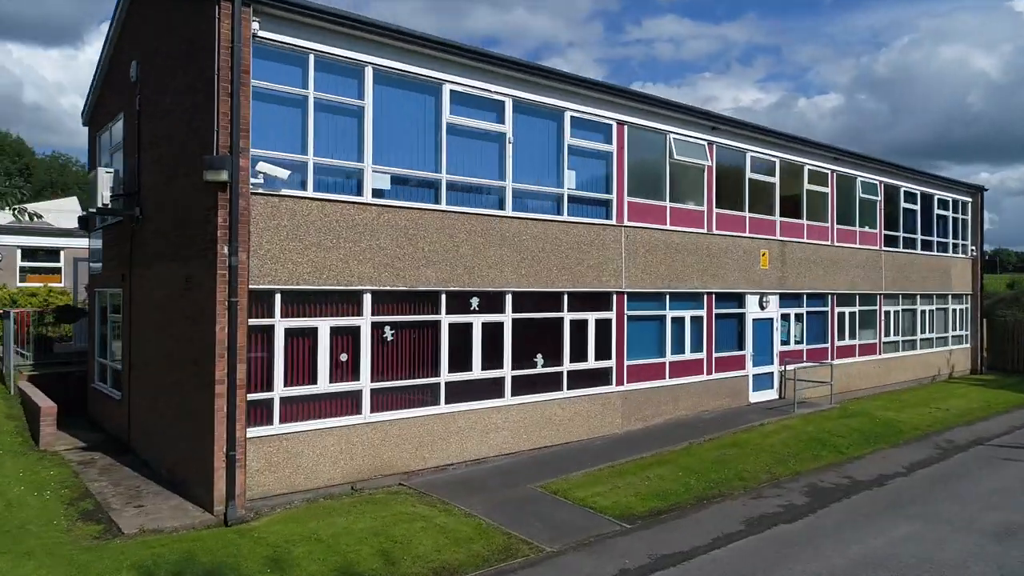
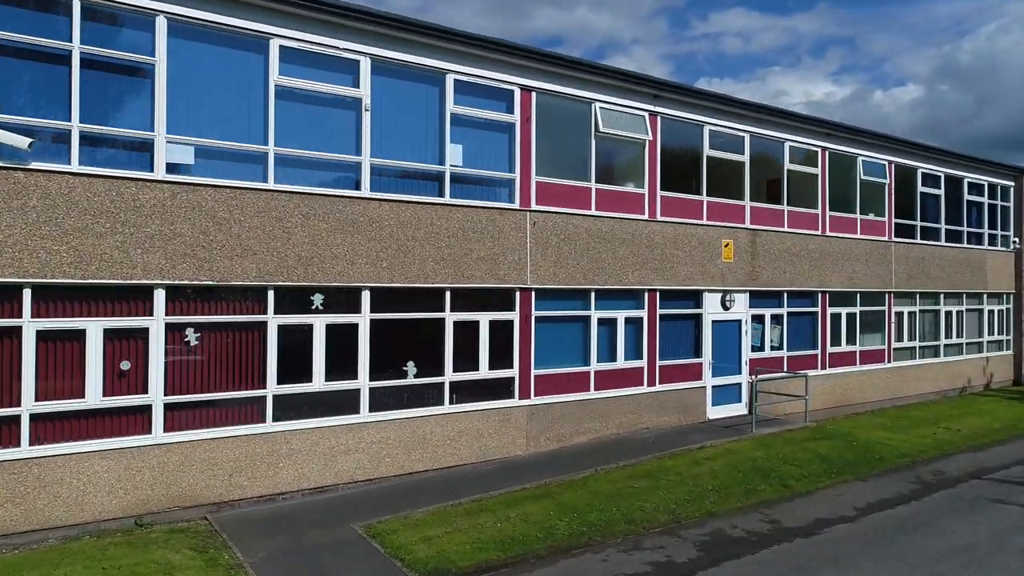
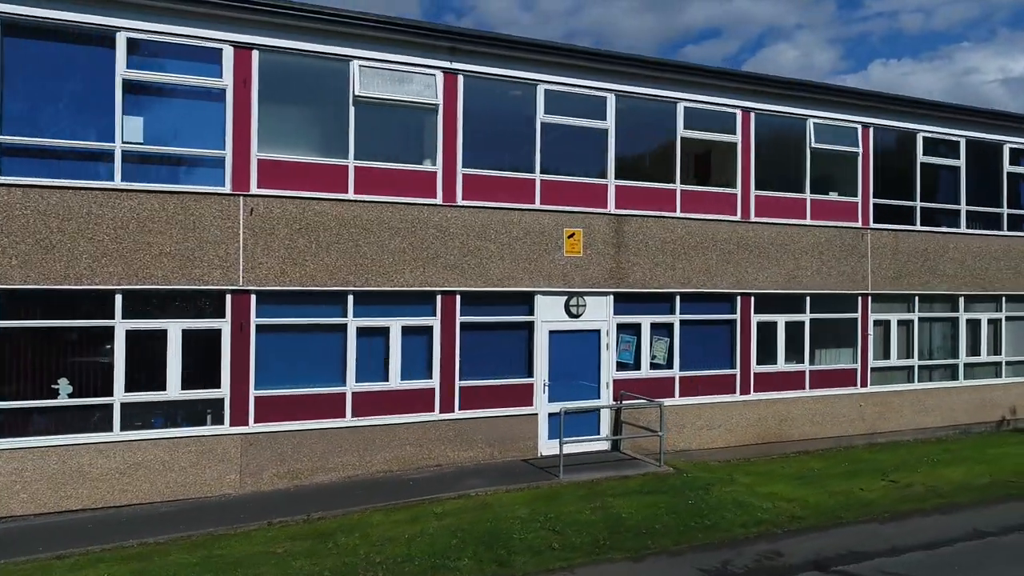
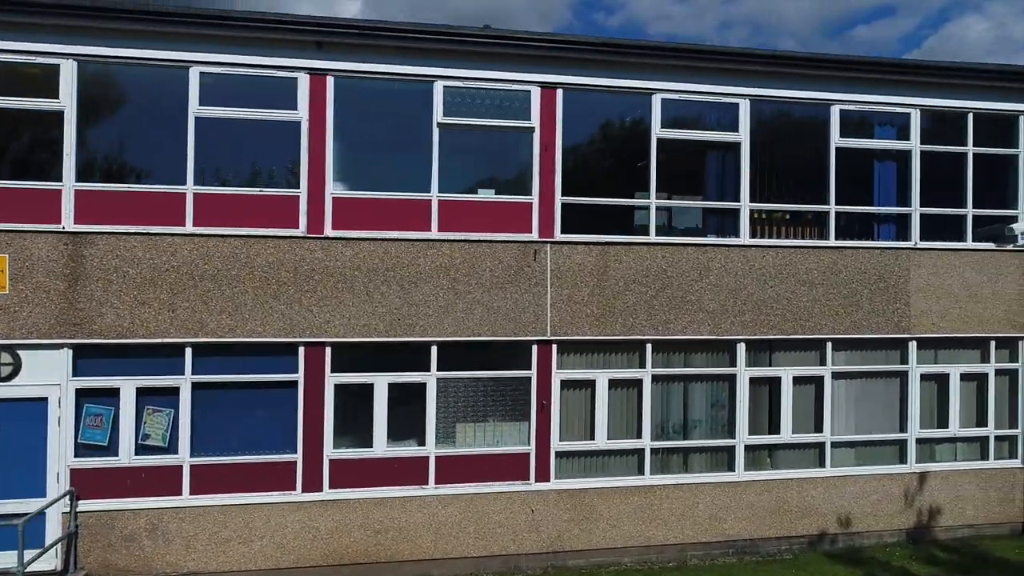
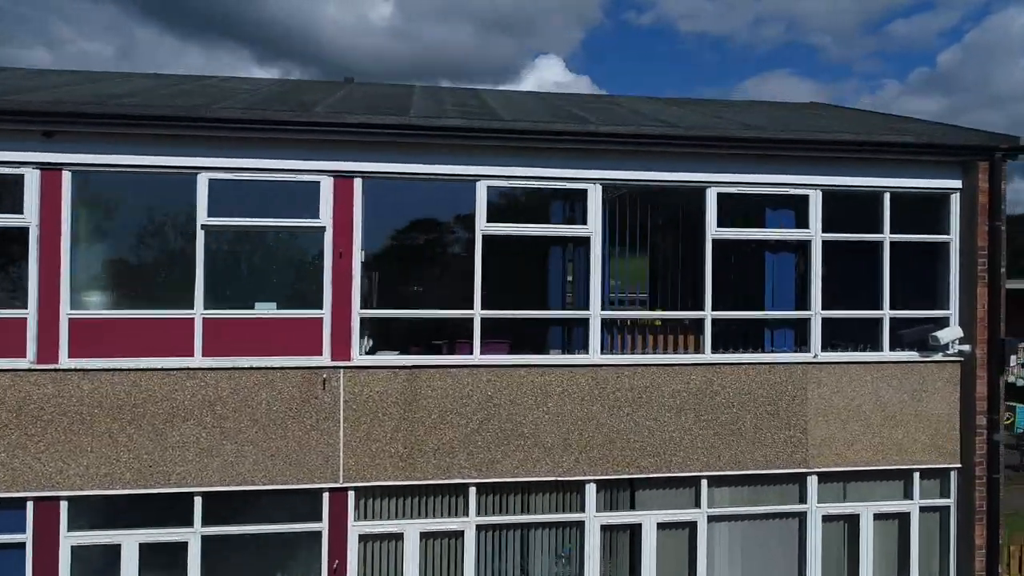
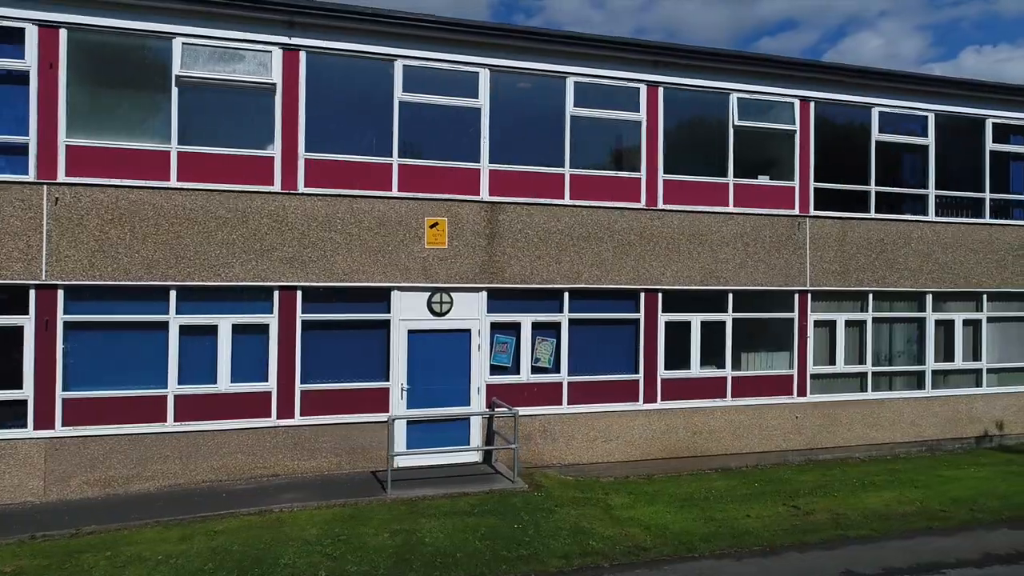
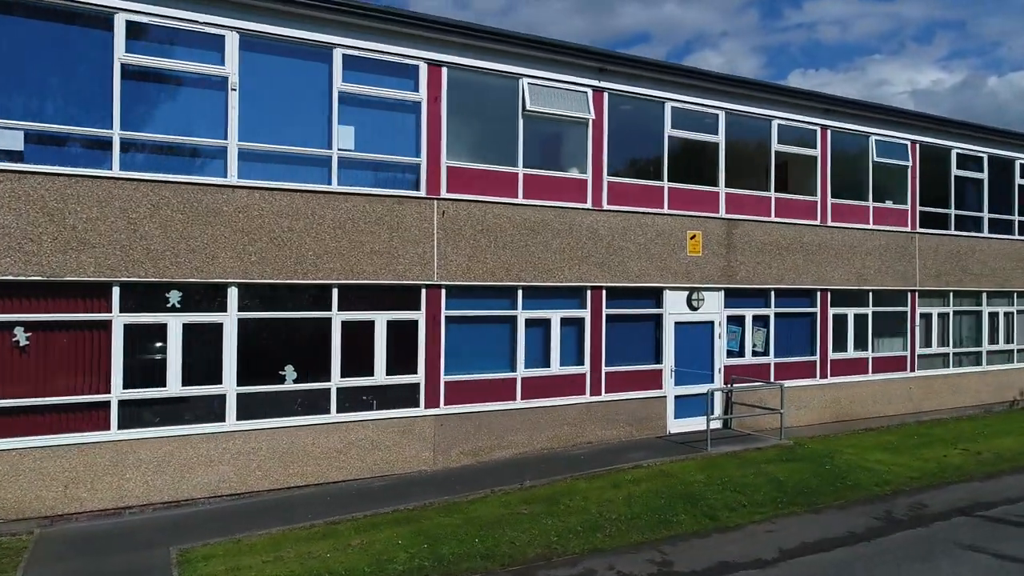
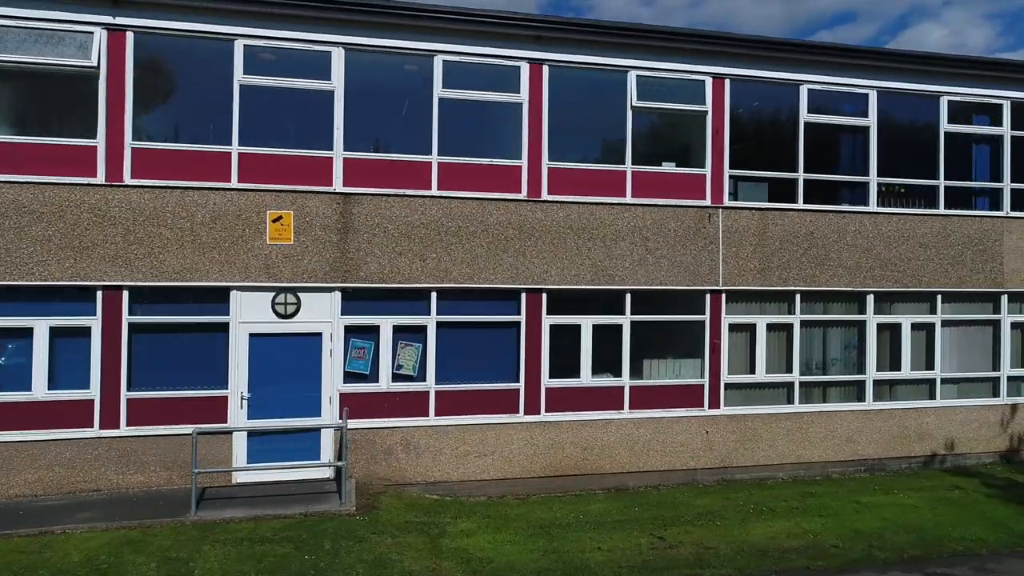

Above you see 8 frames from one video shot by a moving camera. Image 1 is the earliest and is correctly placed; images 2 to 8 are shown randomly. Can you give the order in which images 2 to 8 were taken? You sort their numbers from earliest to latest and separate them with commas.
2, 7, 3, 6, 8, 4, 5
